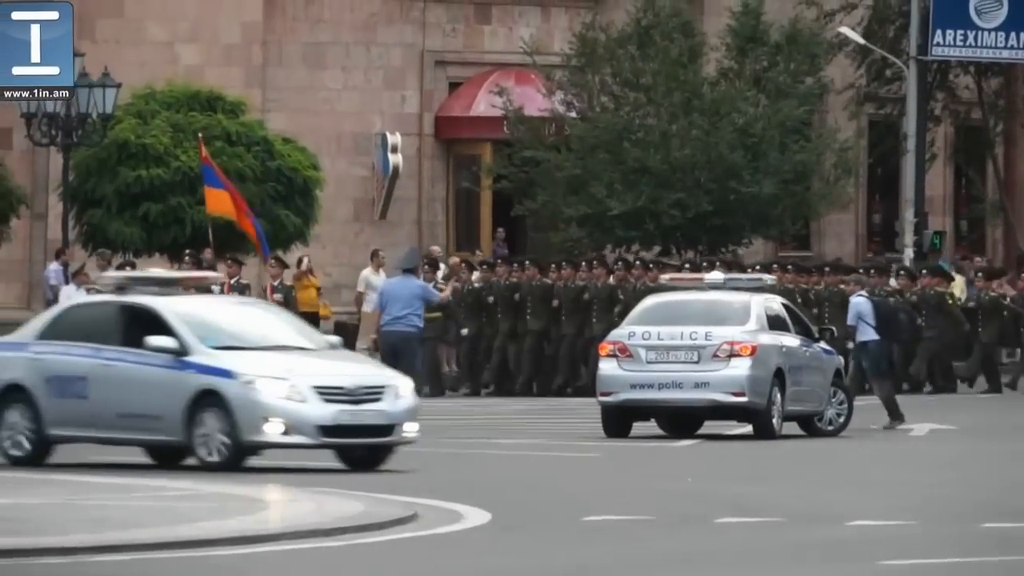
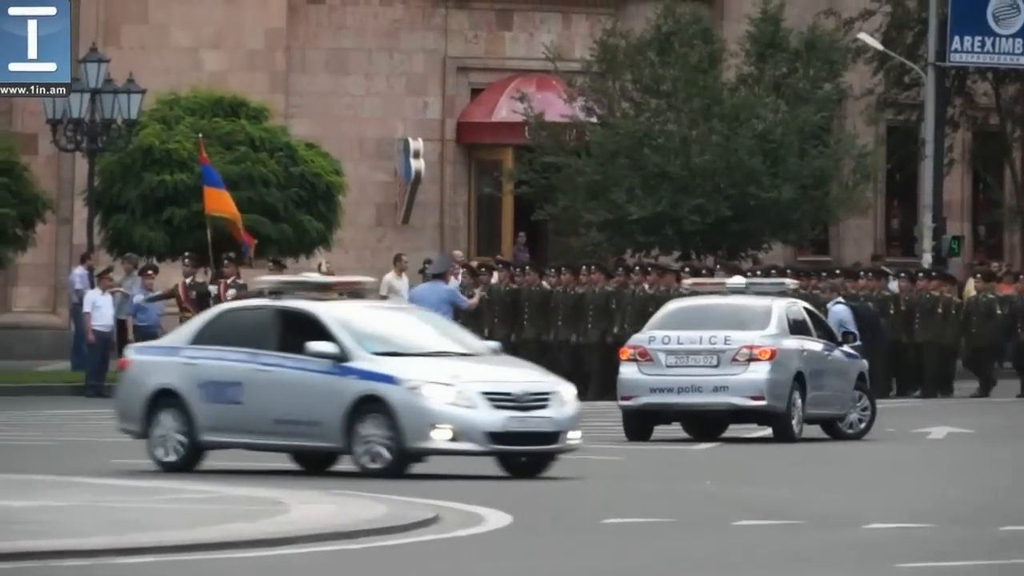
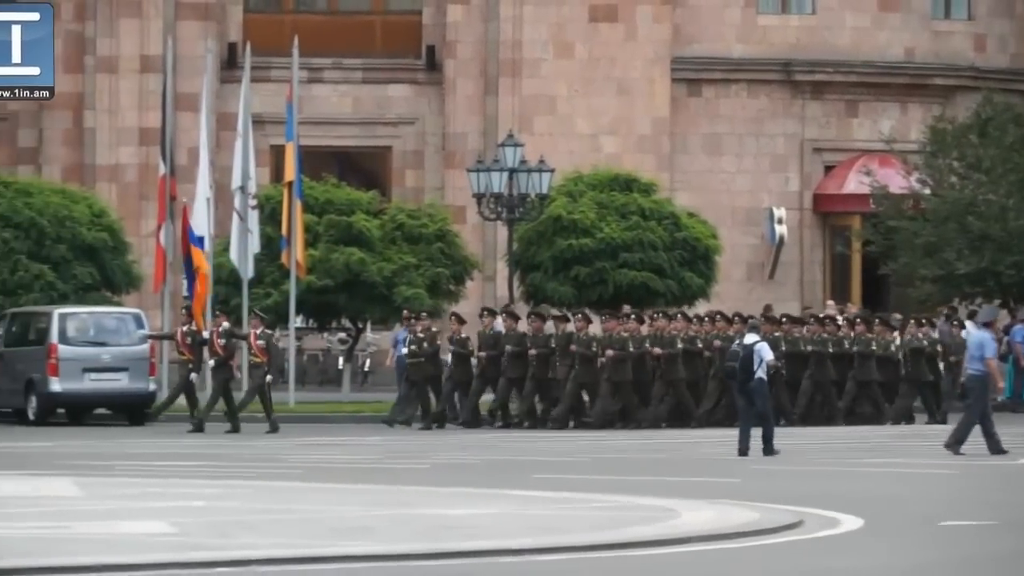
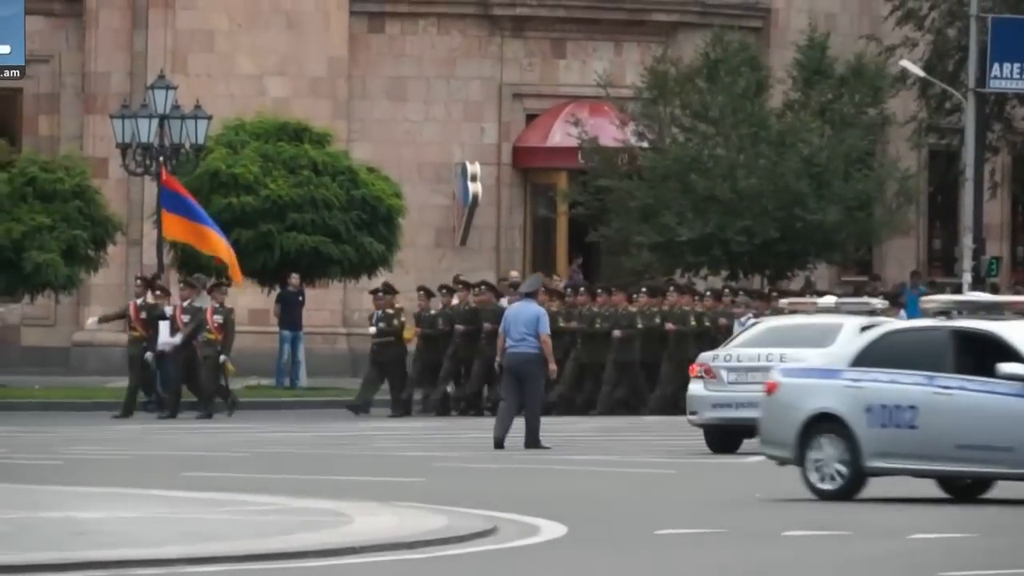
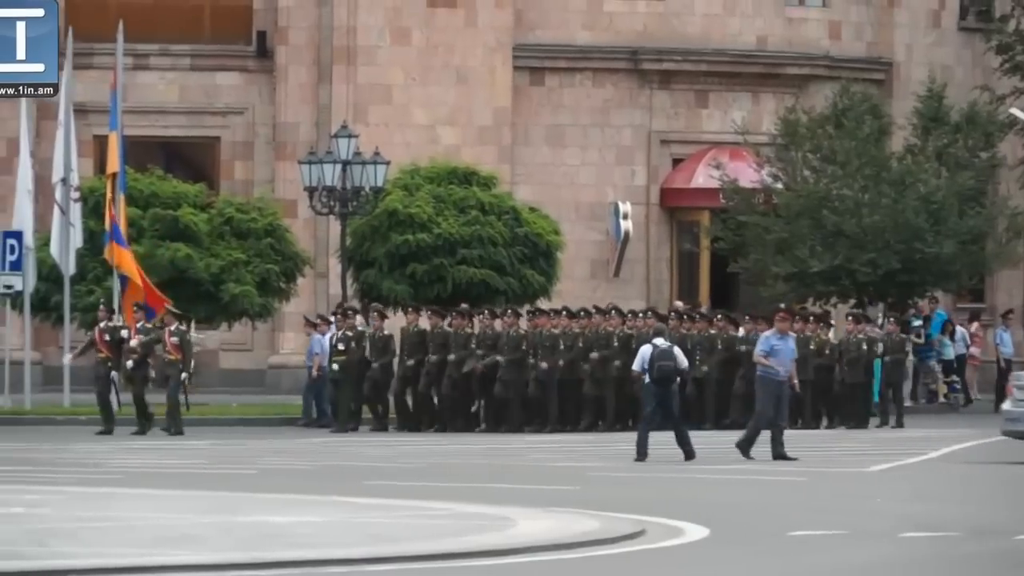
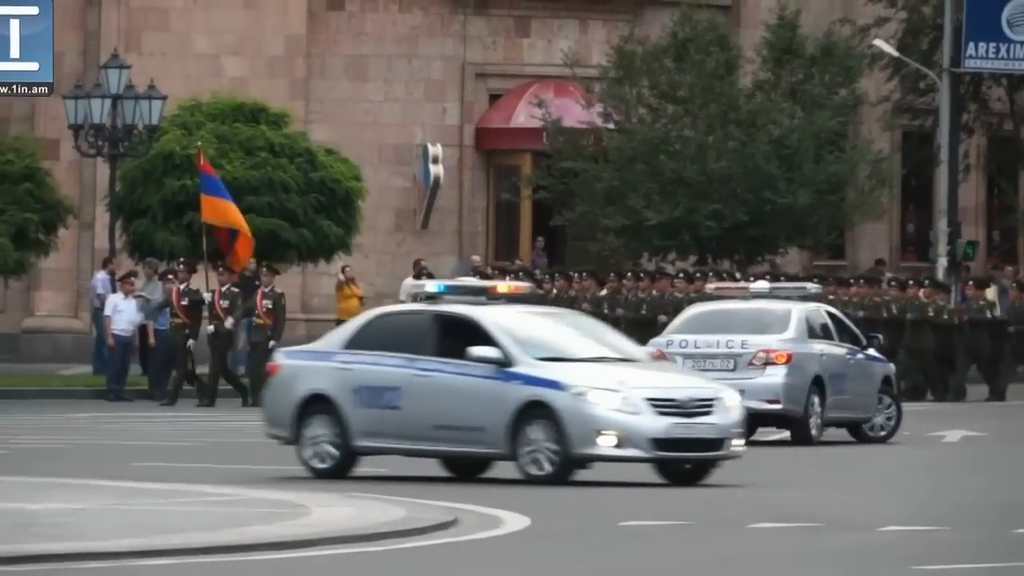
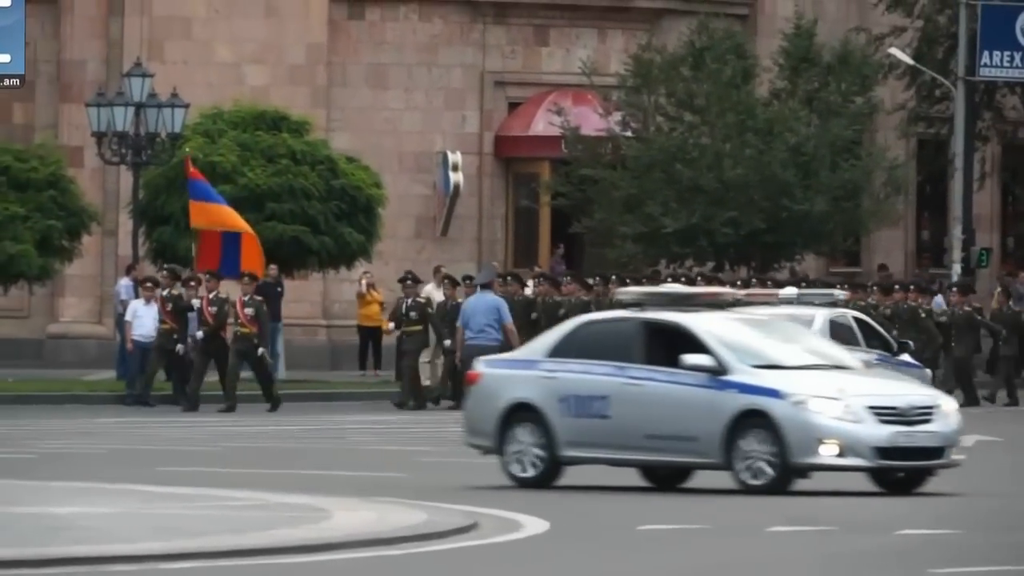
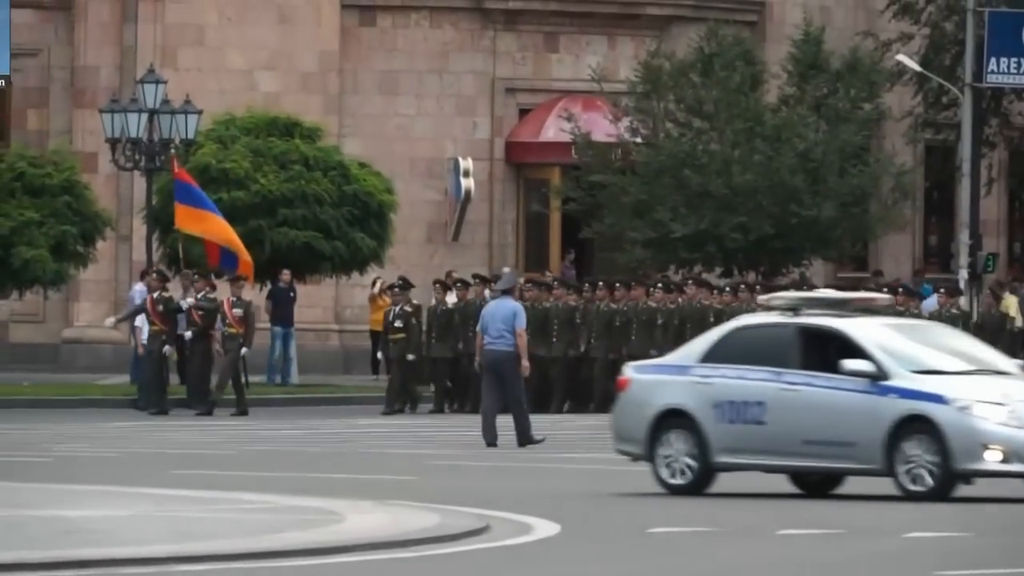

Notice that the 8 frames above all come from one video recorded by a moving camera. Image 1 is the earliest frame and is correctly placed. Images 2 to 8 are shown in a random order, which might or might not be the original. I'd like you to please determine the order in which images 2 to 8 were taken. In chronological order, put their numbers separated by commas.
2, 6, 7, 8, 4, 5, 3
